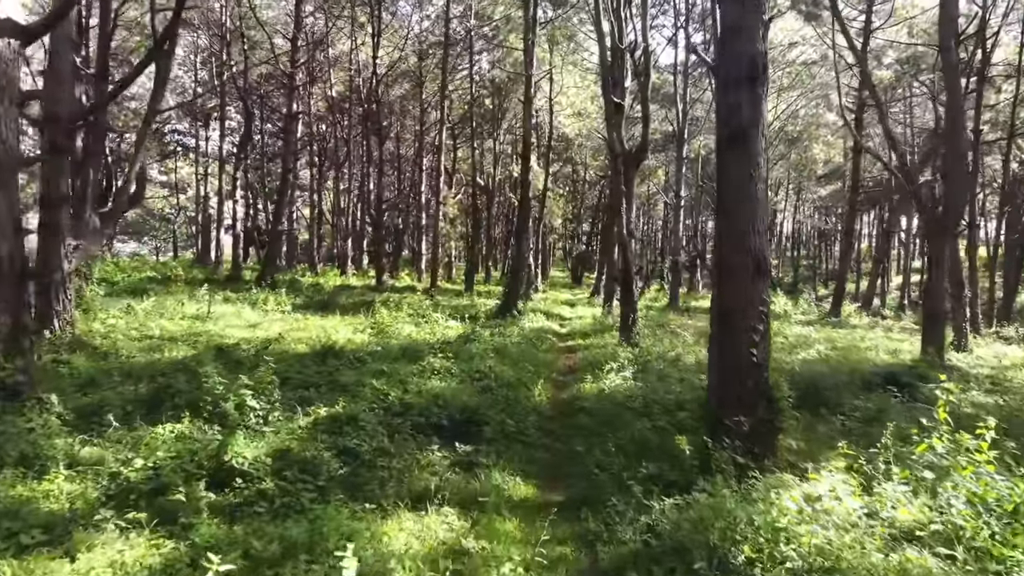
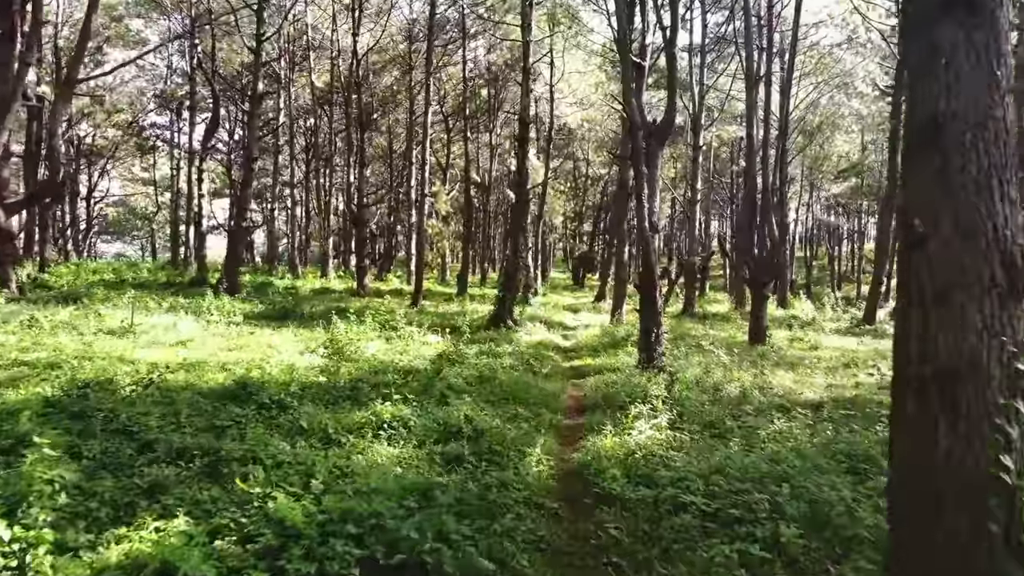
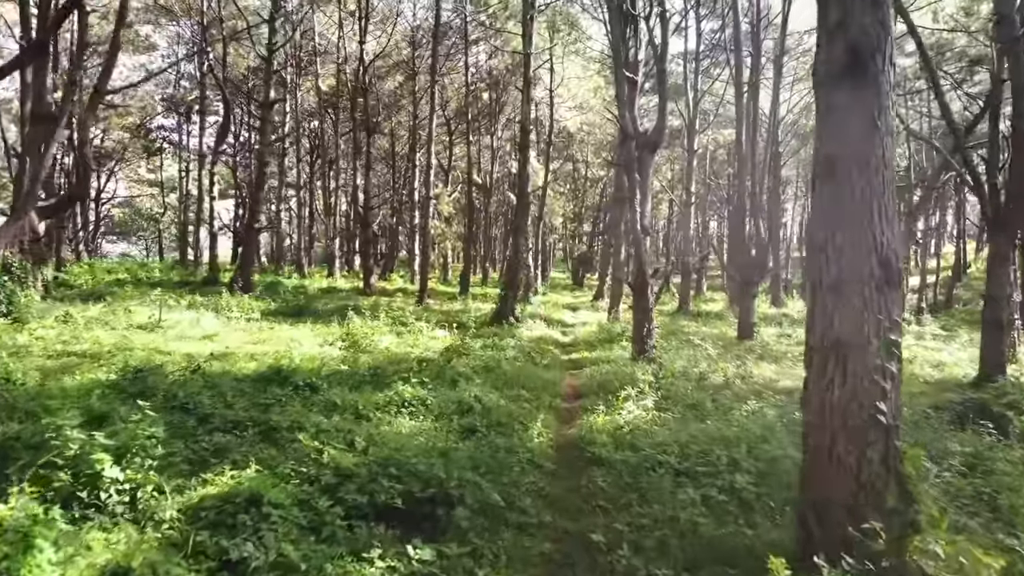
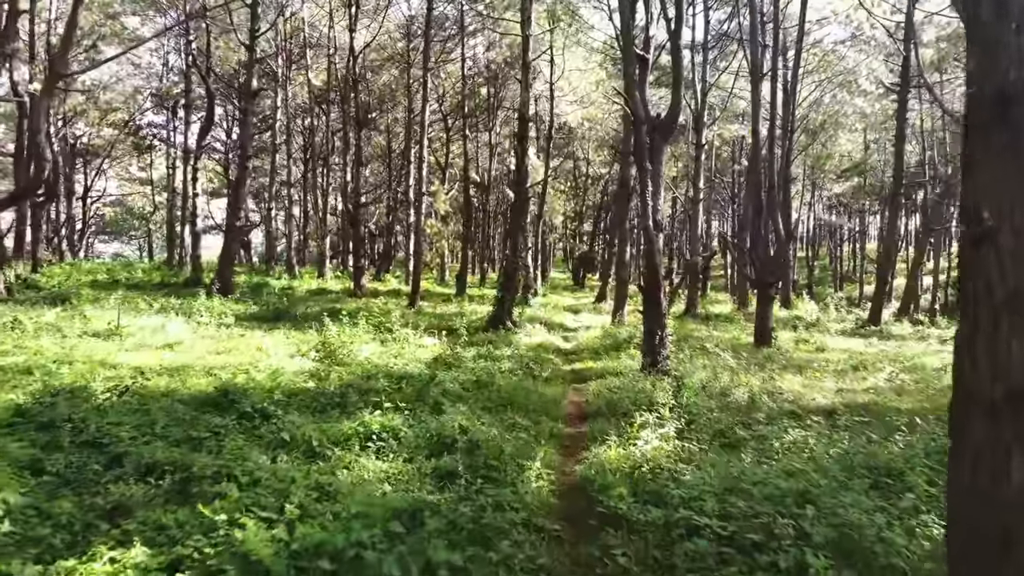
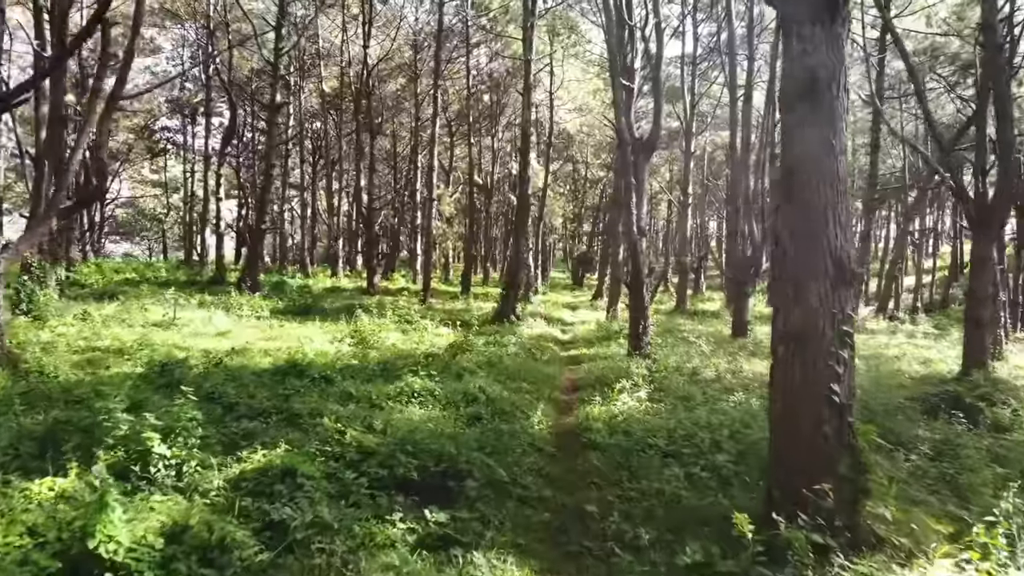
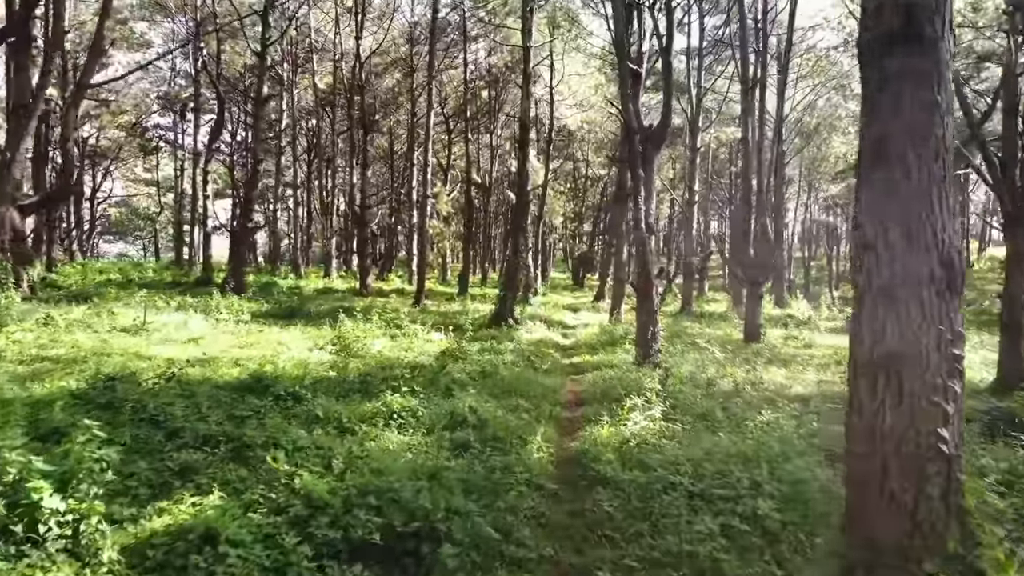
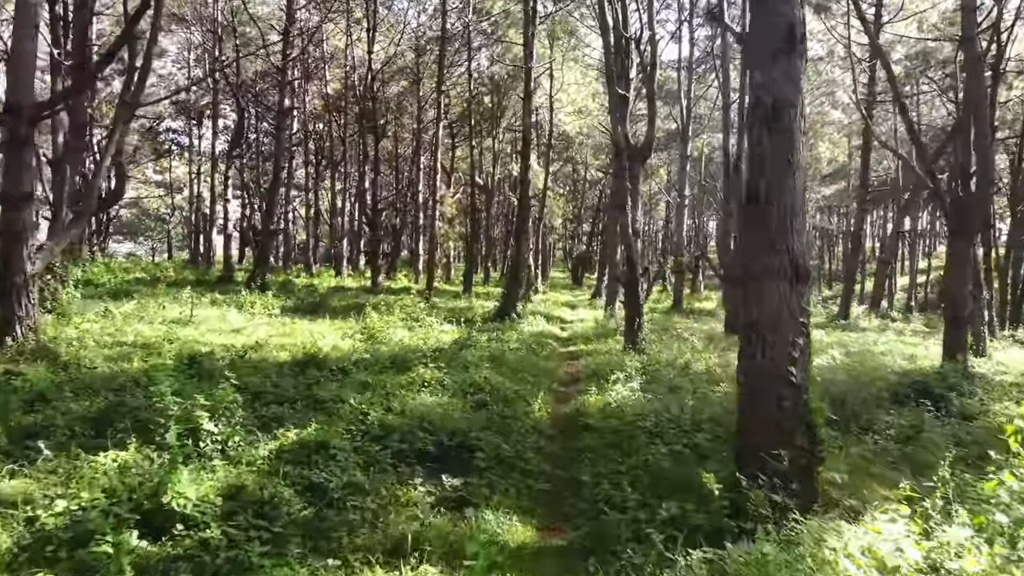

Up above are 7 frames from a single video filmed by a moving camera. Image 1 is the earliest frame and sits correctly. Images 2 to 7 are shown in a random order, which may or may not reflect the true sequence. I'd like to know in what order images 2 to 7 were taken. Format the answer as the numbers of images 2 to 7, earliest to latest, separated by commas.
7, 5, 3, 6, 2, 4
